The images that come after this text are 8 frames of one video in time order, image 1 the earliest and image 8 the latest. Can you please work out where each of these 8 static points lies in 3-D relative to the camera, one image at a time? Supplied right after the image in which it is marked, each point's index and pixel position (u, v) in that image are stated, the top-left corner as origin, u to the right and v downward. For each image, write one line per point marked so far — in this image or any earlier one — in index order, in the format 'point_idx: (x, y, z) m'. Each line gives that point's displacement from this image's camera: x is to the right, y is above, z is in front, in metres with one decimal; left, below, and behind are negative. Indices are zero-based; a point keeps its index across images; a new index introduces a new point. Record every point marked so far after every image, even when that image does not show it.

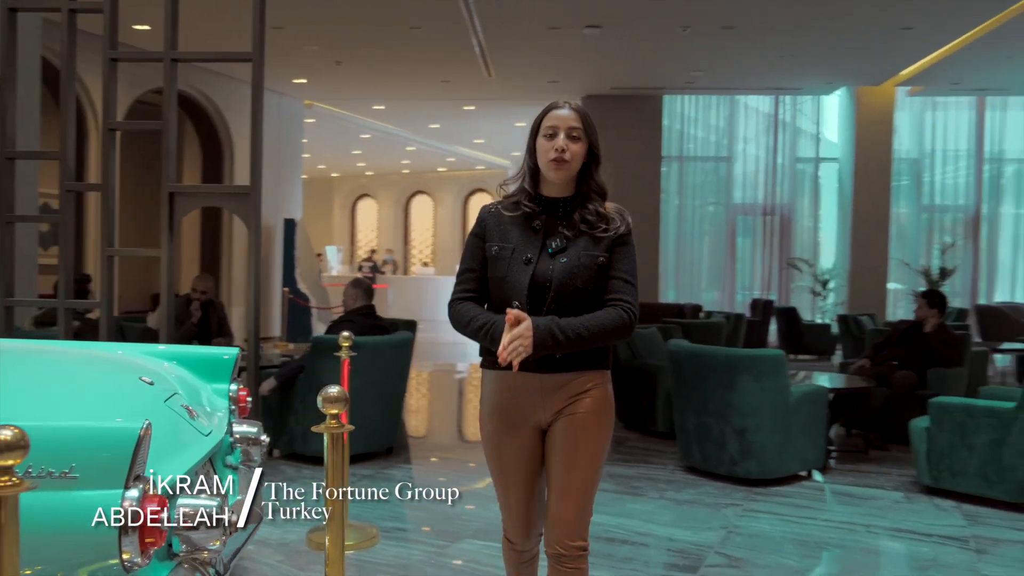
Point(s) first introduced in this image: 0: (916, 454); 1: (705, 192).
0: (+1.8, -0.7, +3.6) m
1: (+2.7, +1.3, +11.6) m
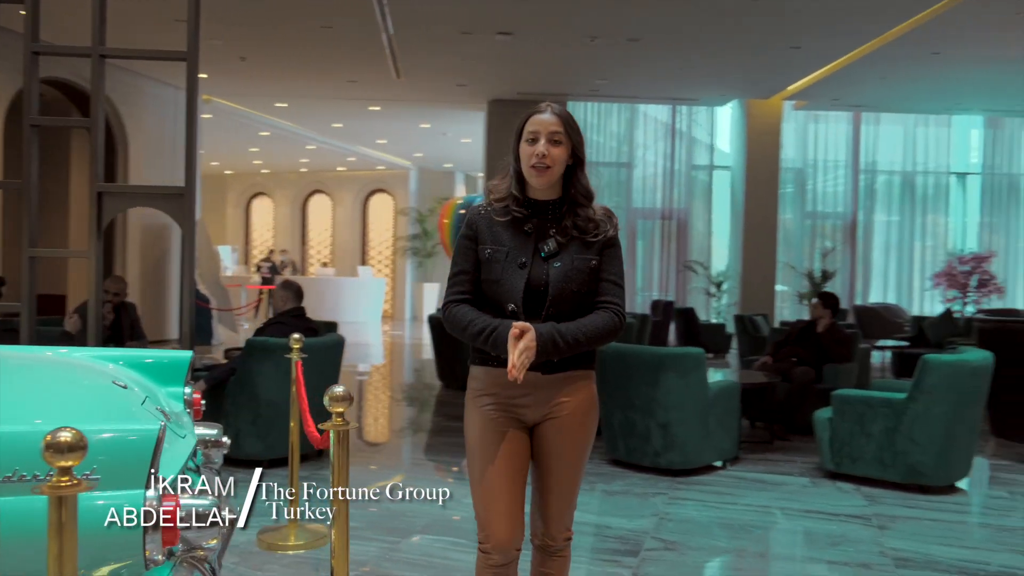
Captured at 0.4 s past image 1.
0: (+1.5, -0.7, +3.9) m
1: (+1.4, +1.3, +12.0) m
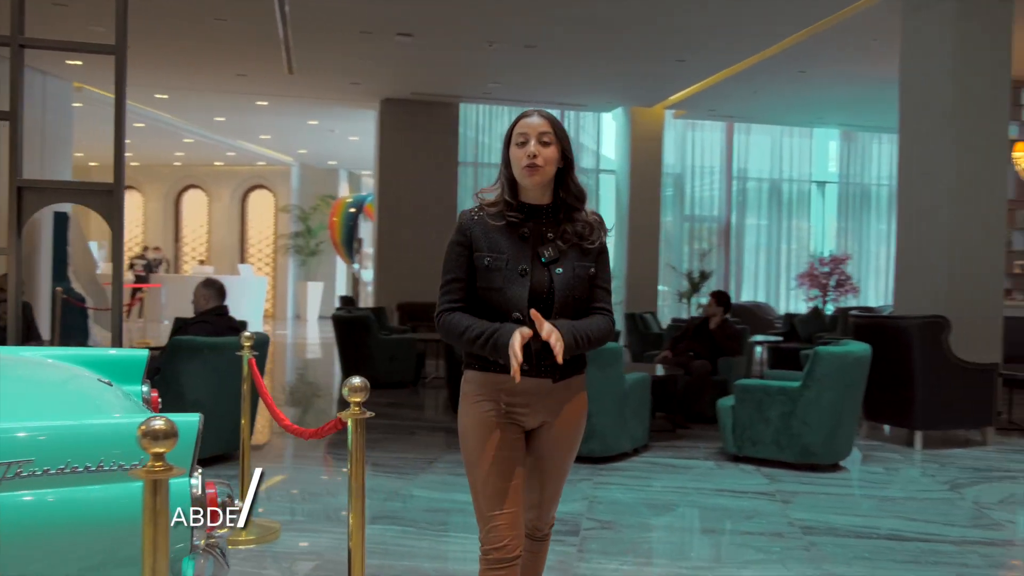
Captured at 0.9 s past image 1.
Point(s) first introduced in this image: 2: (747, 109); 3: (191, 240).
0: (+1.1, -0.7, +4.3) m
1: (-0.2, +1.3, +12.2) m
2: (+3.4, +2.6, +11.8) m
3: (-7.4, +1.1, +18.9) m
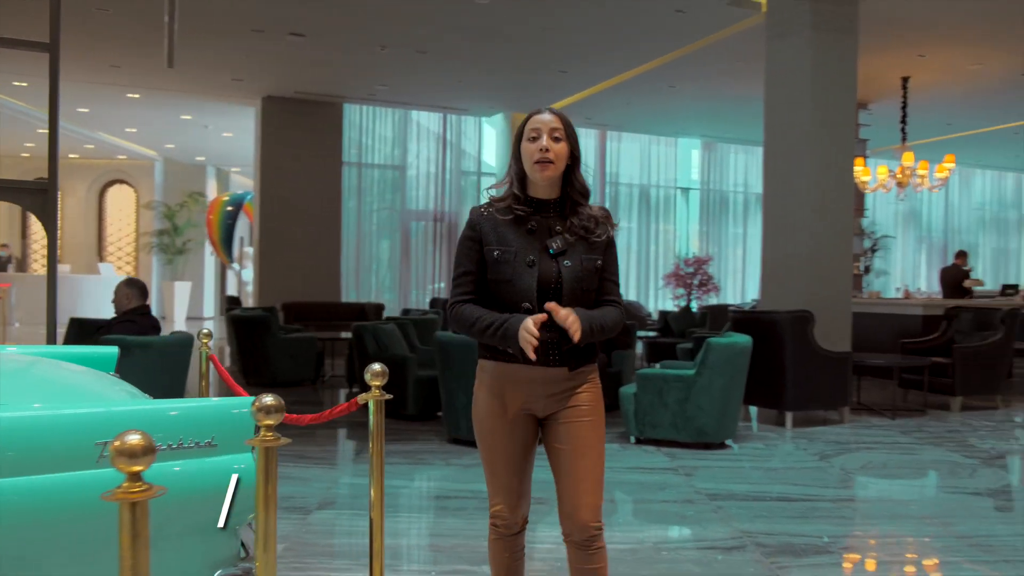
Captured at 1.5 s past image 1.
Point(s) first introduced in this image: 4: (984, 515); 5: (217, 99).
0: (+0.7, -0.7, +4.8) m
1: (-2.0, +1.3, +12.3) m
2: (+1.6, +2.6, +12.5) m
3: (-10.2, +1.1, +17.8) m
4: (+2.0, -1.0, +3.5) m
5: (-4.1, +2.7, +11.6) m
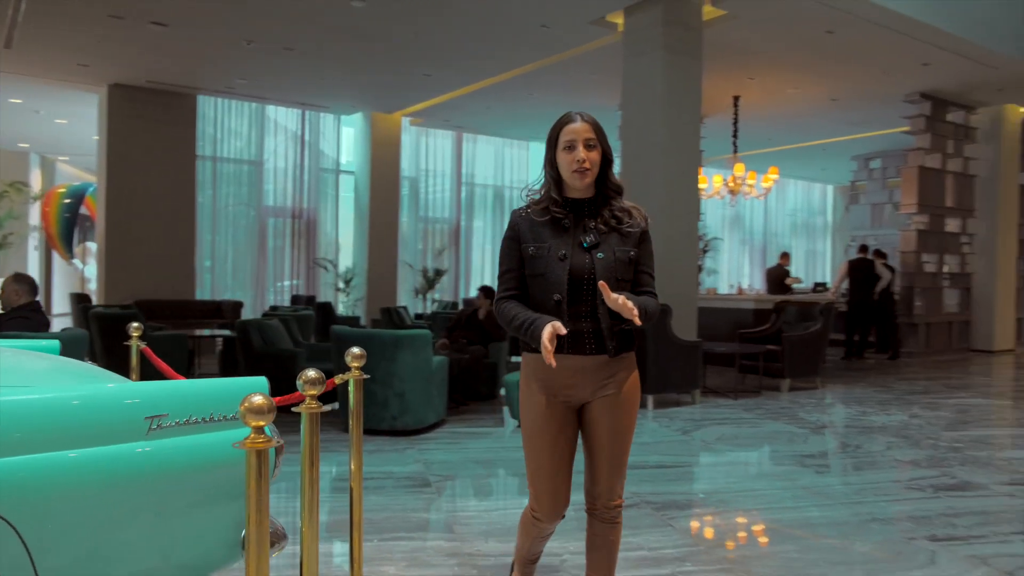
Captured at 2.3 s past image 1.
0: (0.0, -0.7, +5.2) m
1: (-4.1, +1.4, +12.1) m
2: (-0.6, +2.6, +13.0) m
3: (-13.2, +1.2, +15.8) m
4: (+1.6, -0.9, +4.2) m
5: (-6.0, +2.7, +10.9) m
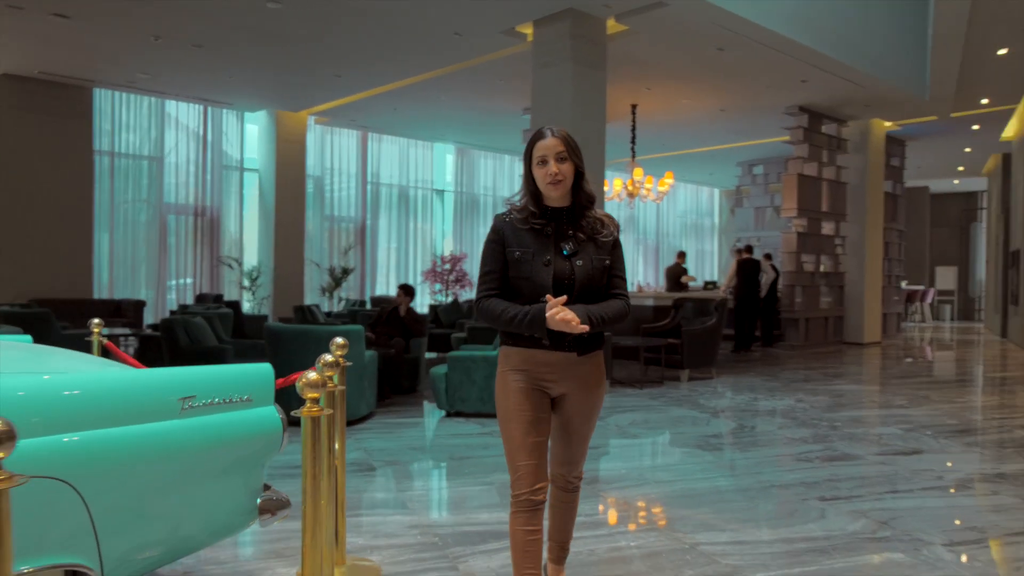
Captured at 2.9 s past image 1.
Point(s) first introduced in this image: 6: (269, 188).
0: (-0.5, -0.7, +5.5) m
1: (-5.4, +1.4, +11.8) m
2: (-2.1, +2.6, +13.1) m
3: (-14.9, +1.2, +14.3) m
4: (+1.2, -0.9, +4.7) m
5: (-7.2, +2.7, +10.3) m
6: (-3.6, +1.5, +12.3) m
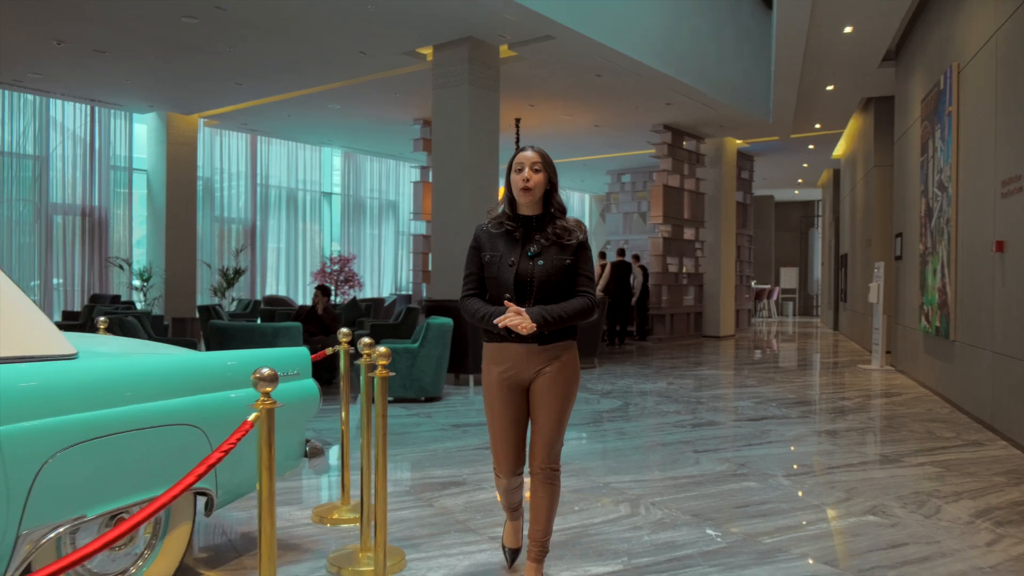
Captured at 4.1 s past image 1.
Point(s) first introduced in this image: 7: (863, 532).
0: (-1.1, -0.7, +6.1) m
1: (-7.0, +1.4, +11.6) m
2: (-3.9, +2.6, +13.4) m
3: (-16.8, +1.1, +12.5) m
4: (+0.7, -0.9, +5.7) m
5: (-8.5, +2.7, +9.9) m
6: (-5.3, +1.5, +12.4) m
7: (+1.3, -0.9, +3.0) m
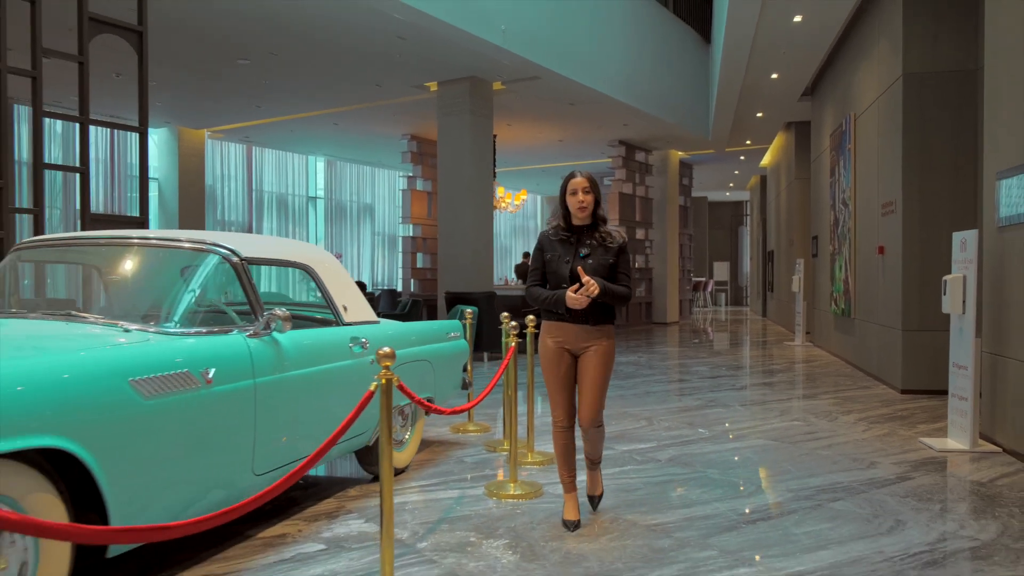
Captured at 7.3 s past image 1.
0: (-1.0, -0.7, +7.9) m
1: (-7.3, +1.4, +12.8) m
2: (-4.4, +2.7, +14.9) m
3: (-17.1, +1.1, +13.0) m
4: (+0.9, -0.9, +7.6) m
5: (-8.7, +2.7, +11.0) m
6: (-5.7, +1.5, +13.7) m
7: (+1.7, -0.9, +5.0) m
